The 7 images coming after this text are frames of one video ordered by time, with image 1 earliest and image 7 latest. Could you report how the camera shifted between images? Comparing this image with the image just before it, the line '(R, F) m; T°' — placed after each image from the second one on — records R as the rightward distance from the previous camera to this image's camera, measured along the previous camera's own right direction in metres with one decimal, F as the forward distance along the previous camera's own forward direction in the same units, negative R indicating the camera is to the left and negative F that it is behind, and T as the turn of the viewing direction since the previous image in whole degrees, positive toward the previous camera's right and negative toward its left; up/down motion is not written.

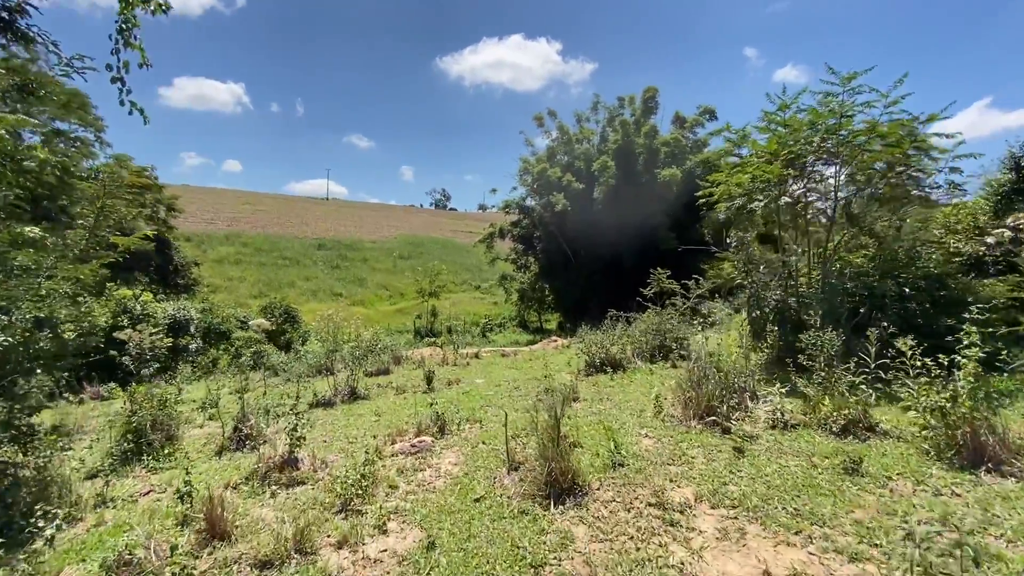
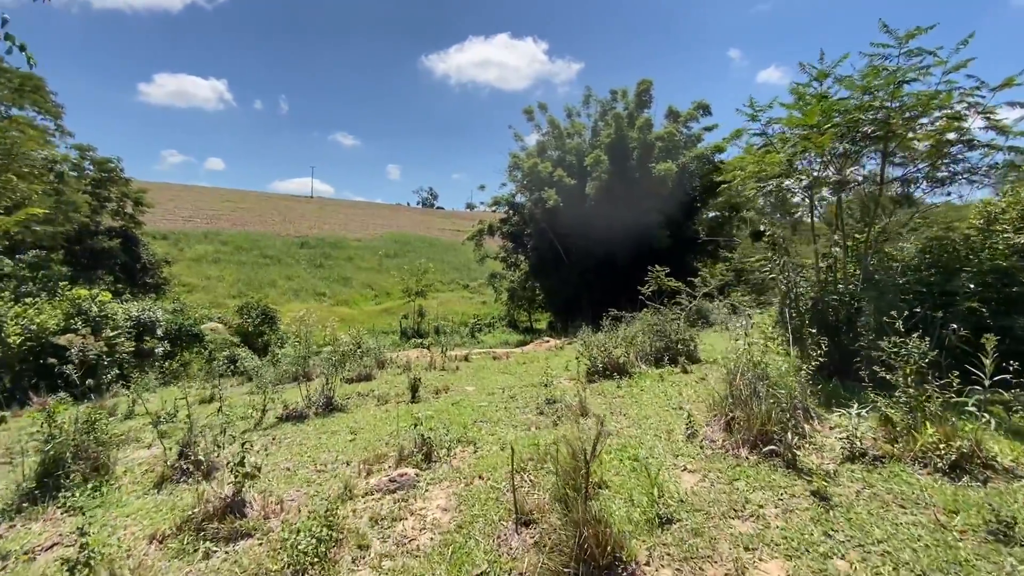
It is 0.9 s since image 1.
(-0.1, +0.9) m; +1°
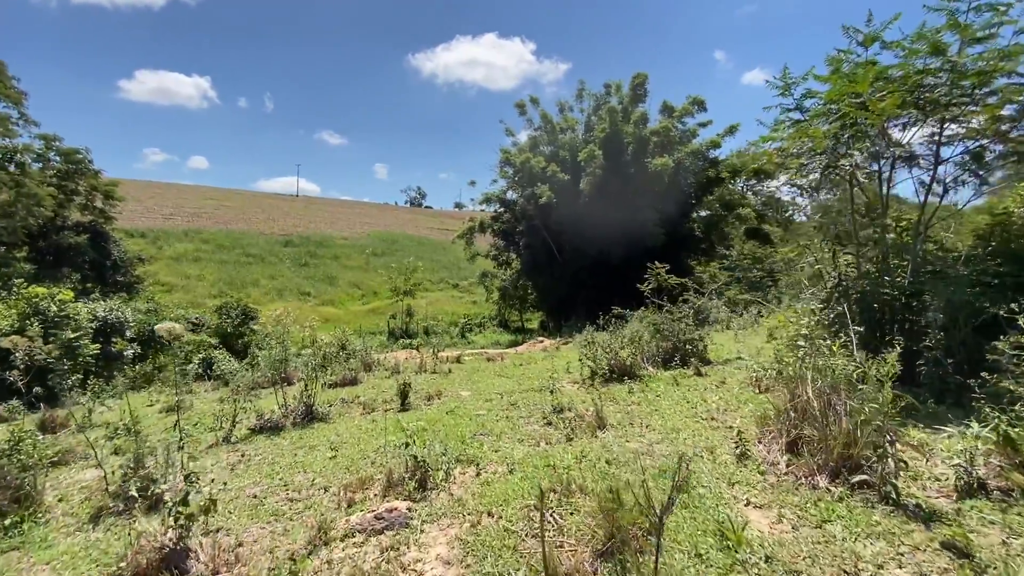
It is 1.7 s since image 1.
(-0.2, +0.7) m; +1°
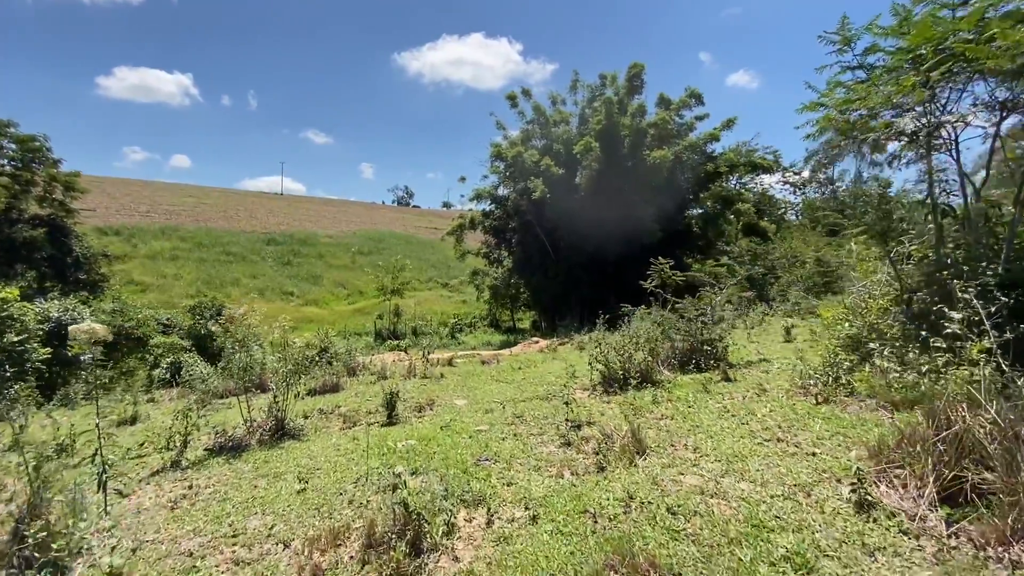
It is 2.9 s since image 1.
(-0.2, +1.0) m; +1°
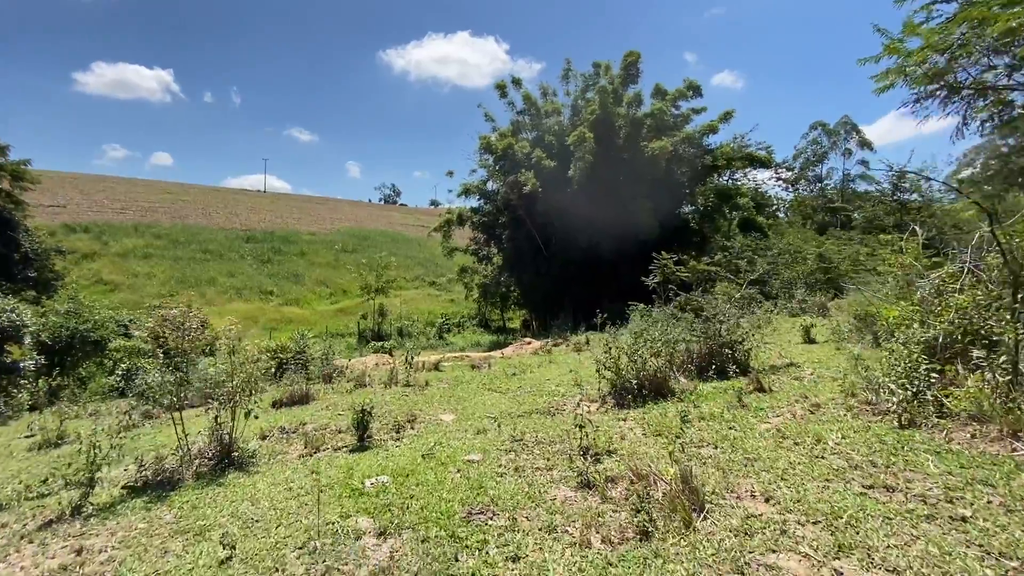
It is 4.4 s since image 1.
(-0.1, +1.1) m; +1°
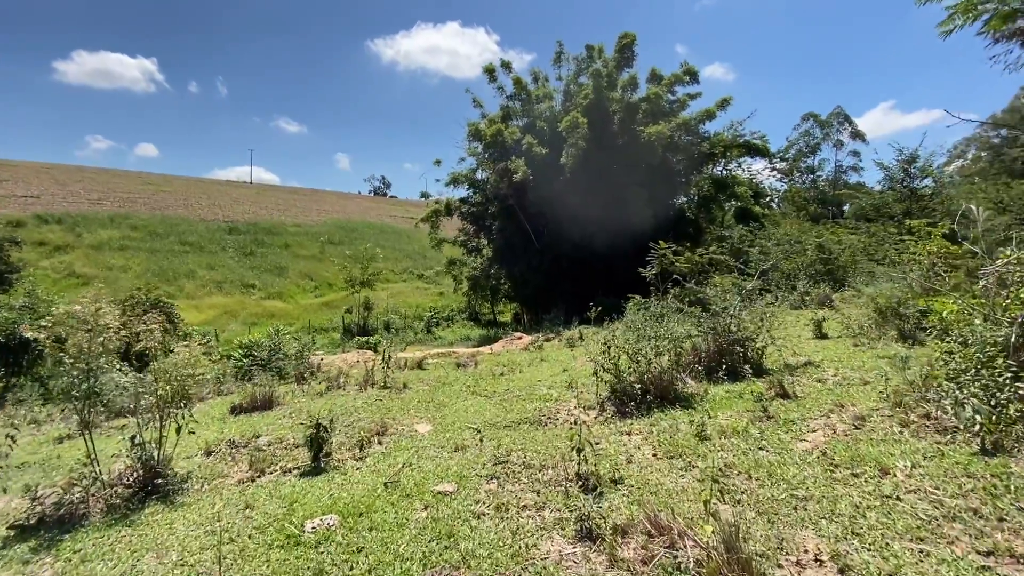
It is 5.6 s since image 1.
(+0.1, +0.8) m; +1°
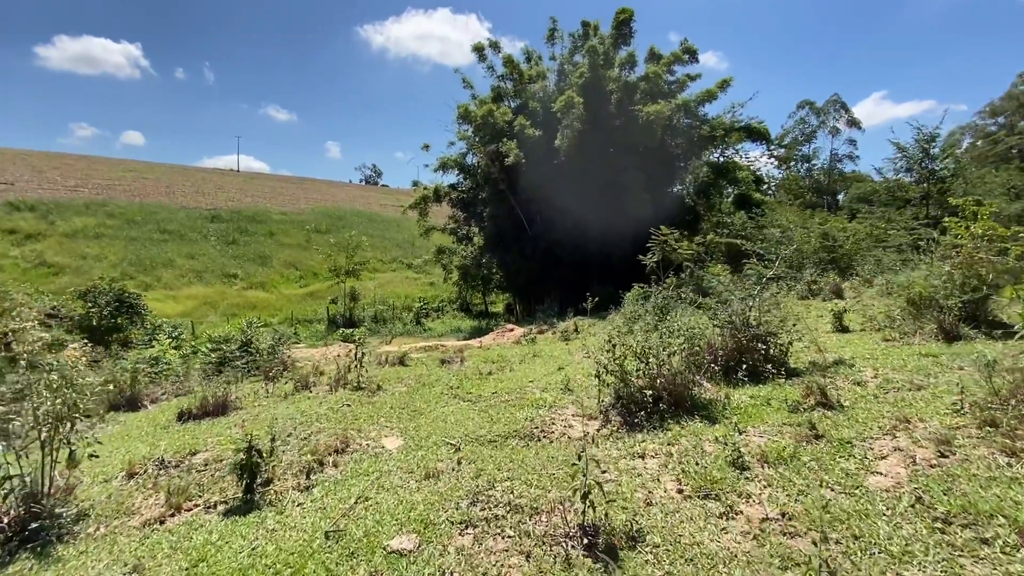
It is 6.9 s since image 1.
(+0.1, +0.9) m; +1°
